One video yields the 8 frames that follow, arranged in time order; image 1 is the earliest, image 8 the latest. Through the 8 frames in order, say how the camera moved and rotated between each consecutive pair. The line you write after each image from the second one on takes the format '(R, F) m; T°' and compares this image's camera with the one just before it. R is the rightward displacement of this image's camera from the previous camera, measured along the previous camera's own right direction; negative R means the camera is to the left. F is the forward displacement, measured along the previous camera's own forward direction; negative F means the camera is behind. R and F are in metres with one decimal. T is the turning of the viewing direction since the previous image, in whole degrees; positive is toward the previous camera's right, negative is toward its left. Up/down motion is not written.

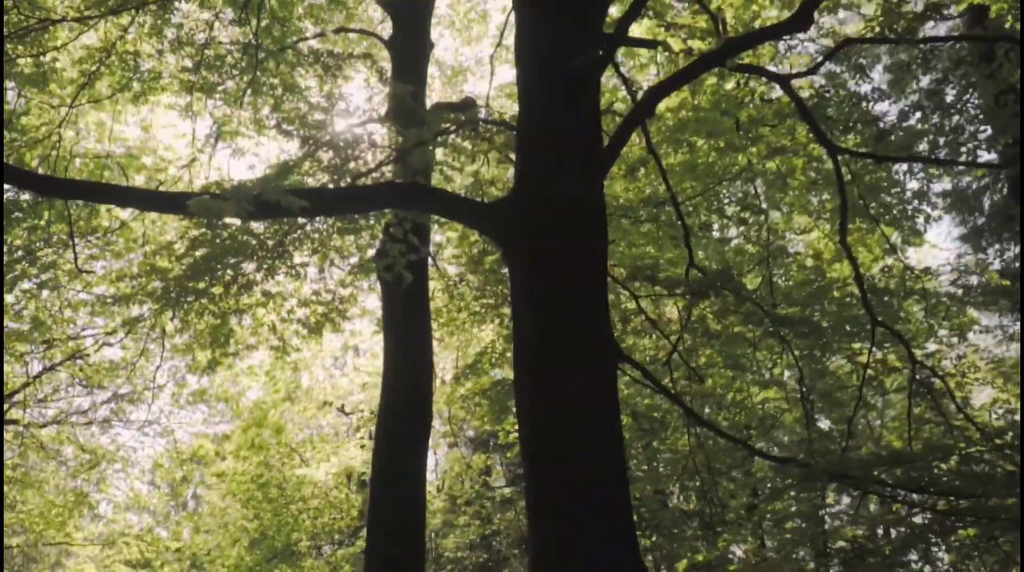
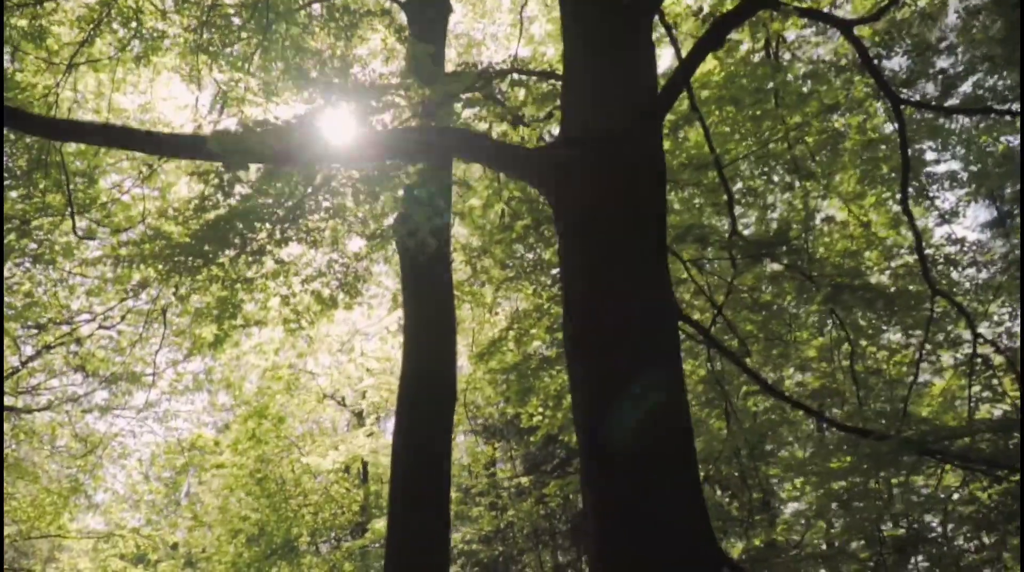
(-0.4, +0.6) m; 0°
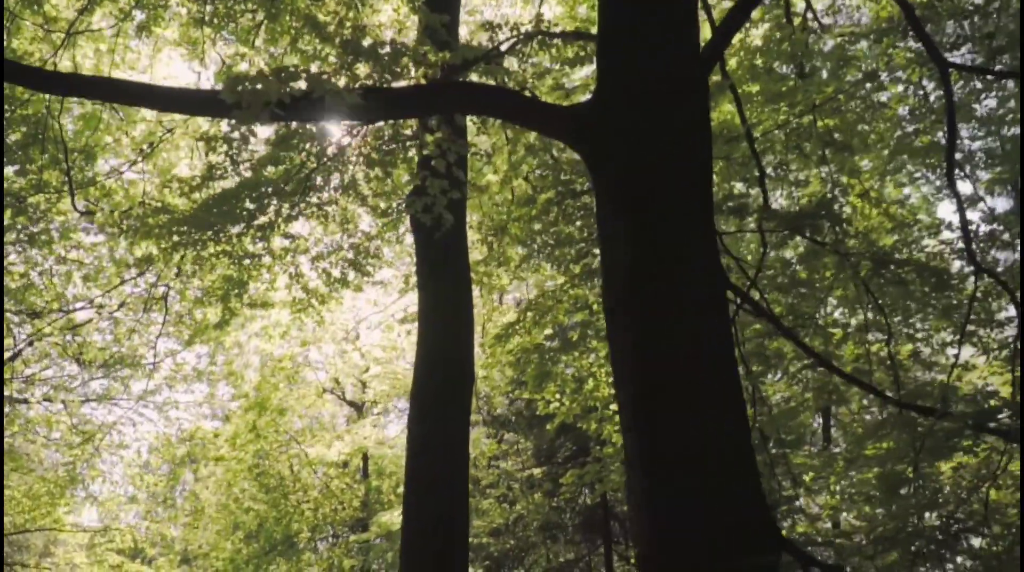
(-0.2, +0.4) m; 0°
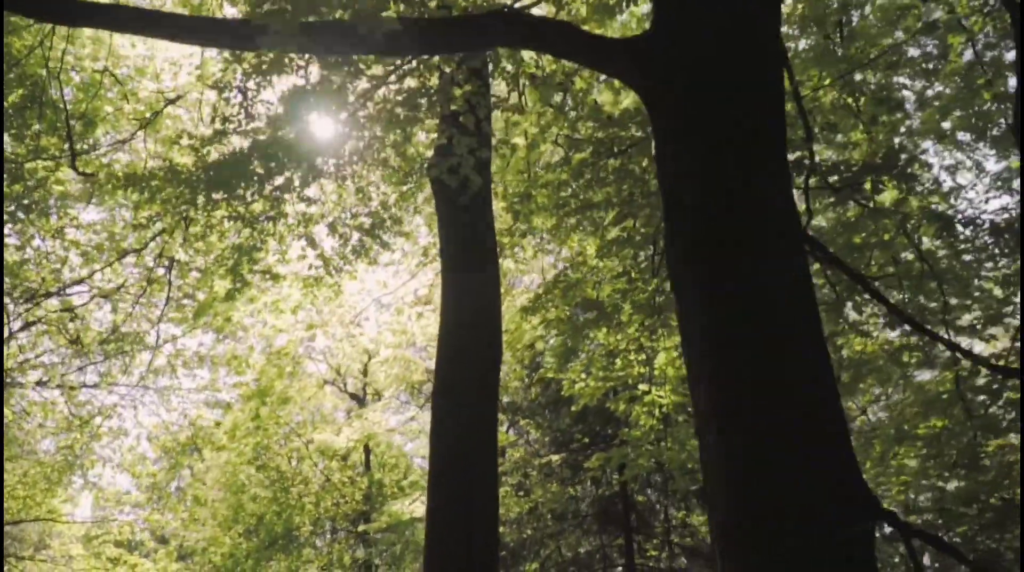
(-0.3, +0.5) m; 0°
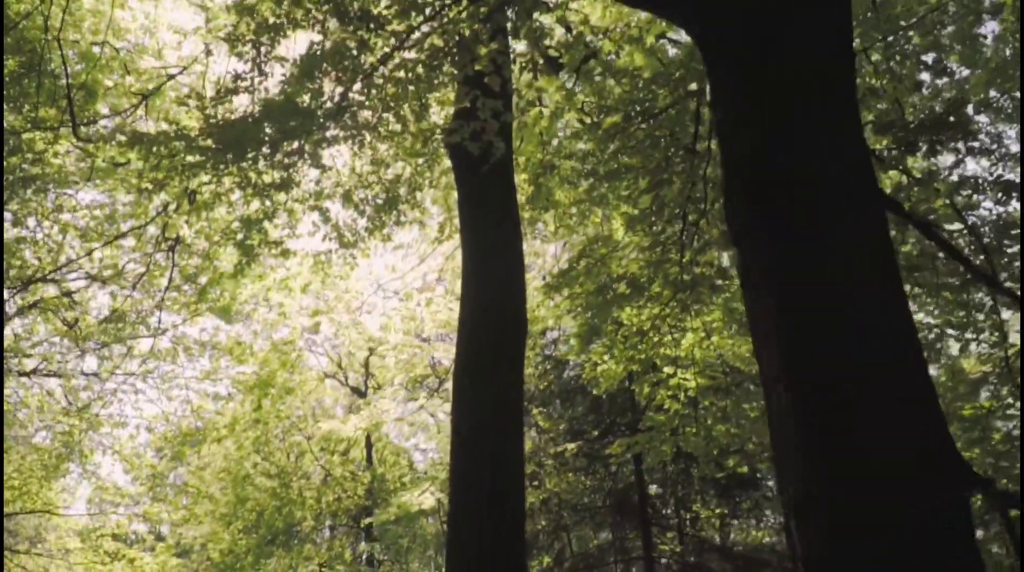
(-0.2, +0.4) m; 0°
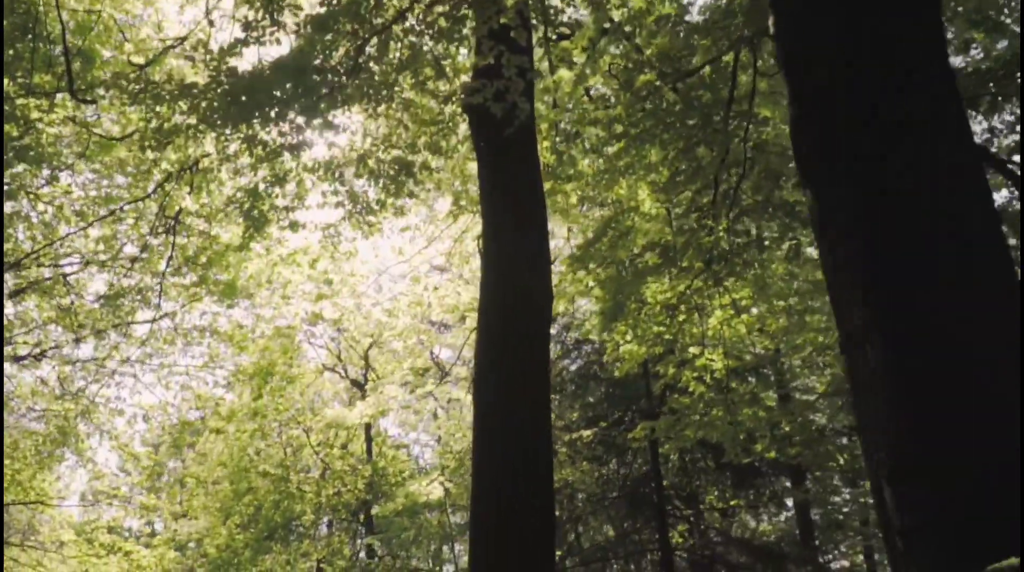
(-0.2, +0.4) m; 0°
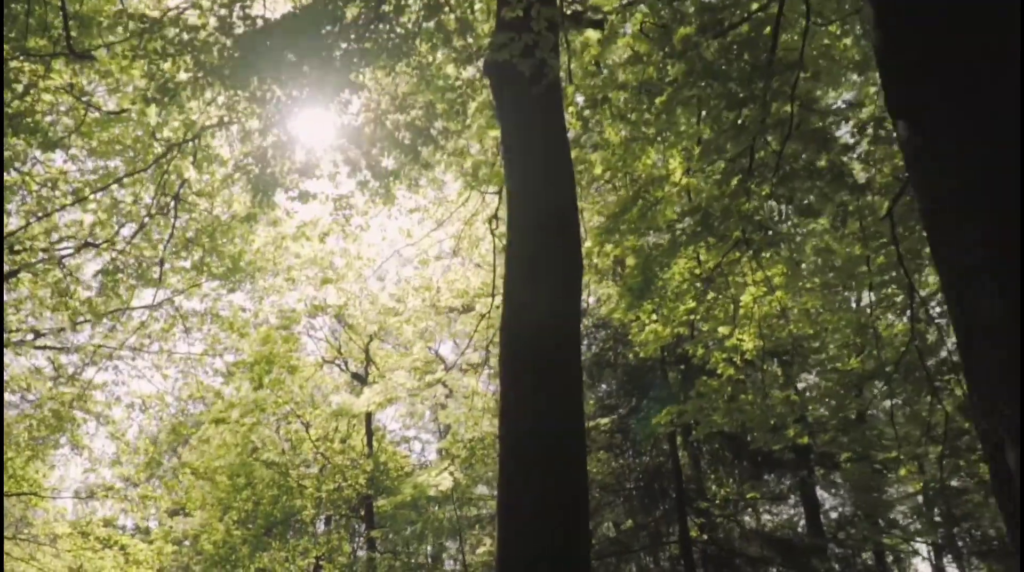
(-0.2, +0.5) m; 0°
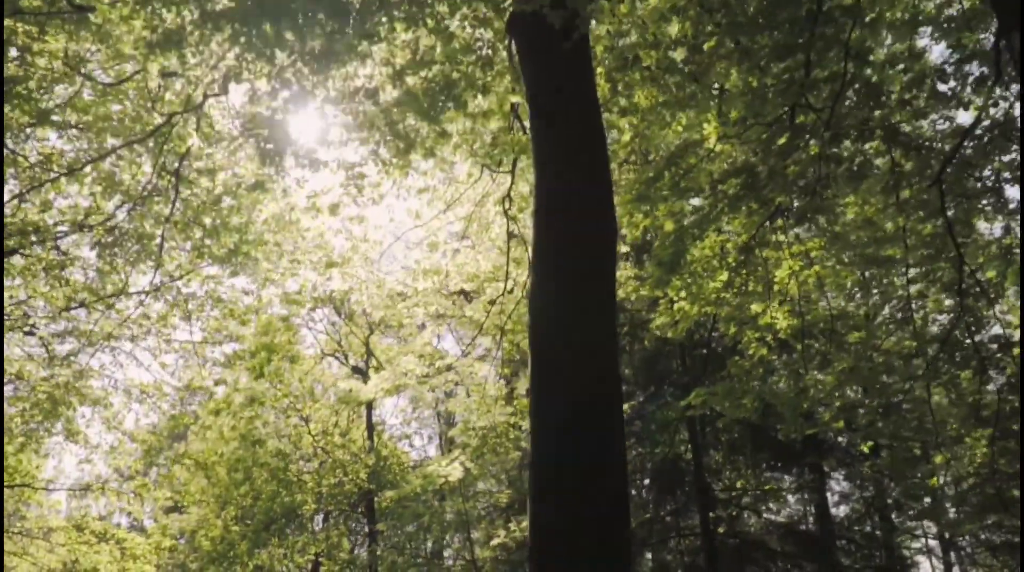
(-0.2, +0.5) m; 0°
